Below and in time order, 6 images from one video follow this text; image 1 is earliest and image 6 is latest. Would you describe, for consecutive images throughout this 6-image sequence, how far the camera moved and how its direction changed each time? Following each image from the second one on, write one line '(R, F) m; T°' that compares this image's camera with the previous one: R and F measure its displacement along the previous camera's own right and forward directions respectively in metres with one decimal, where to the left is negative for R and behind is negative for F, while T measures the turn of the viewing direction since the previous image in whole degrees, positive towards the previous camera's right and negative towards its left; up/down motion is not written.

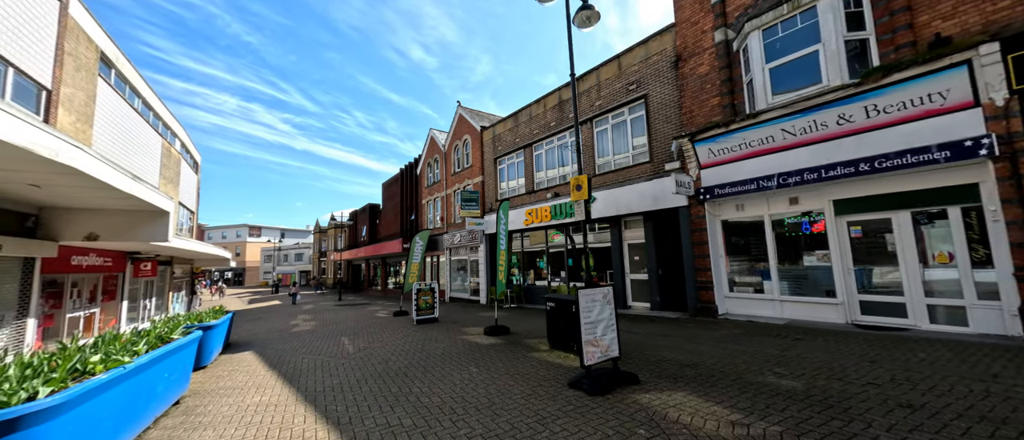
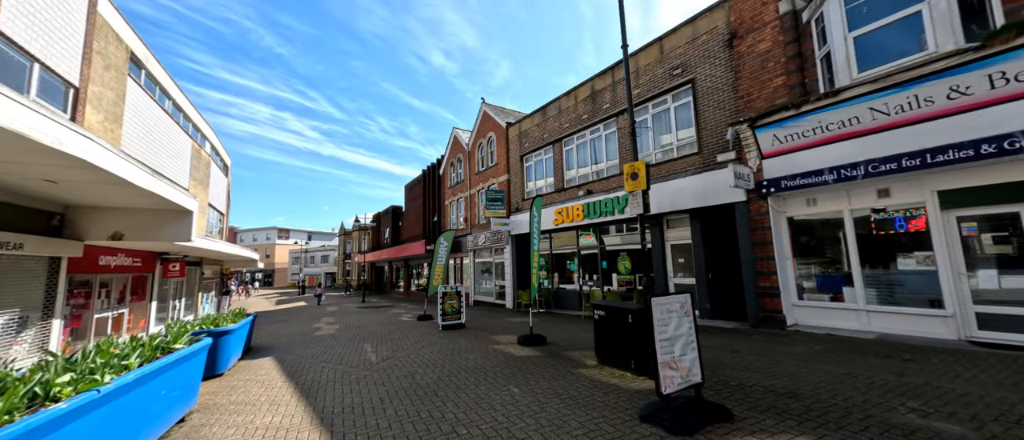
(-0.3, +0.7) m; -3°
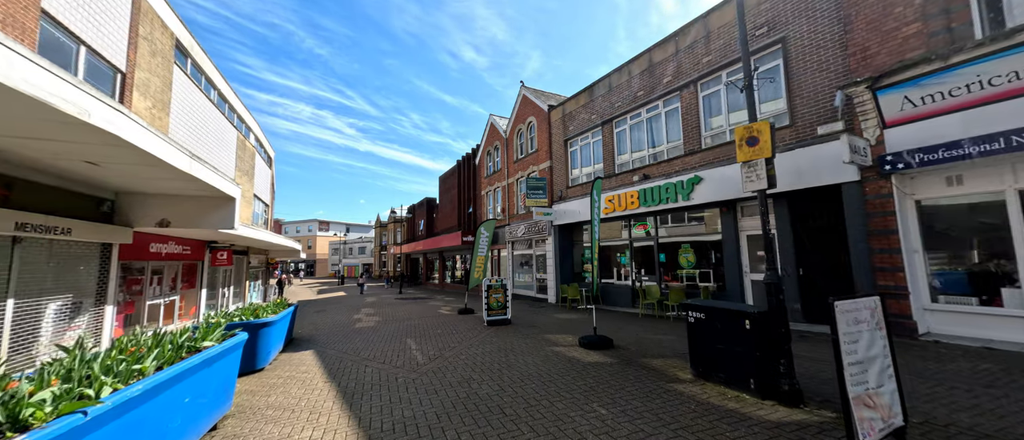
(-0.6, +0.8) m; -5°
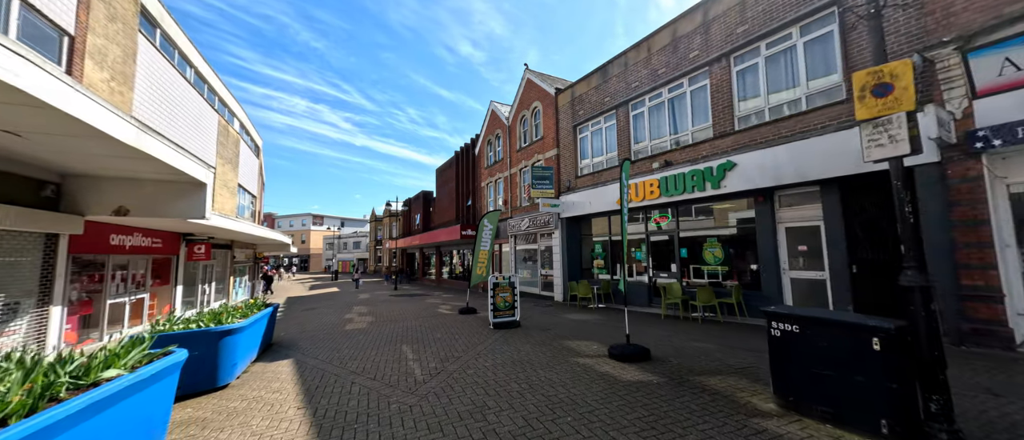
(-0.3, +1.0) m; +1°
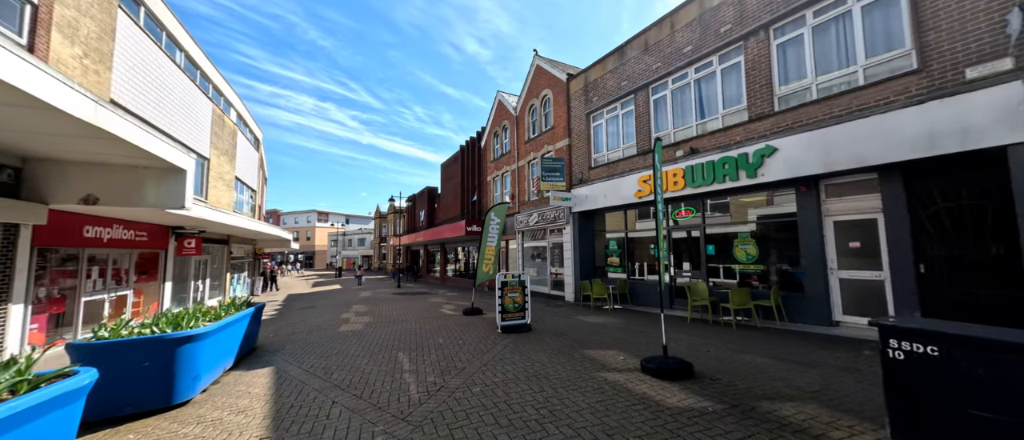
(-0.1, +0.8) m; -1°
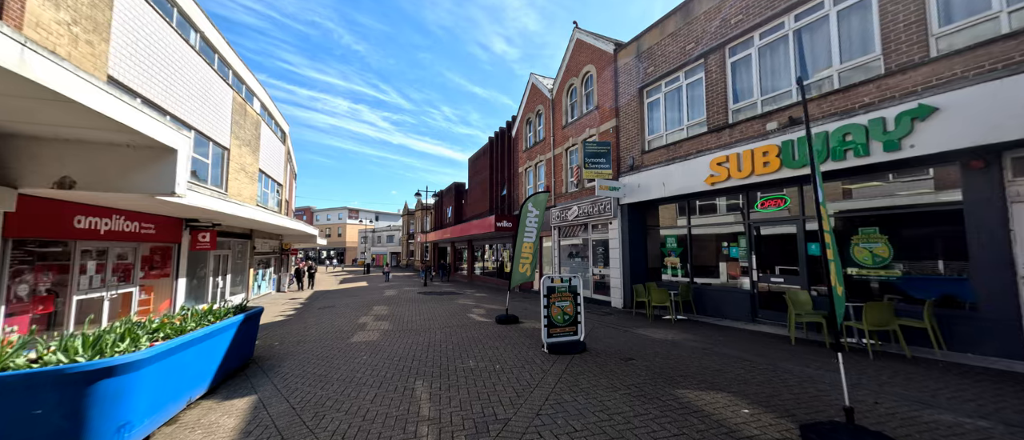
(-0.4, +1.5) m; -4°
